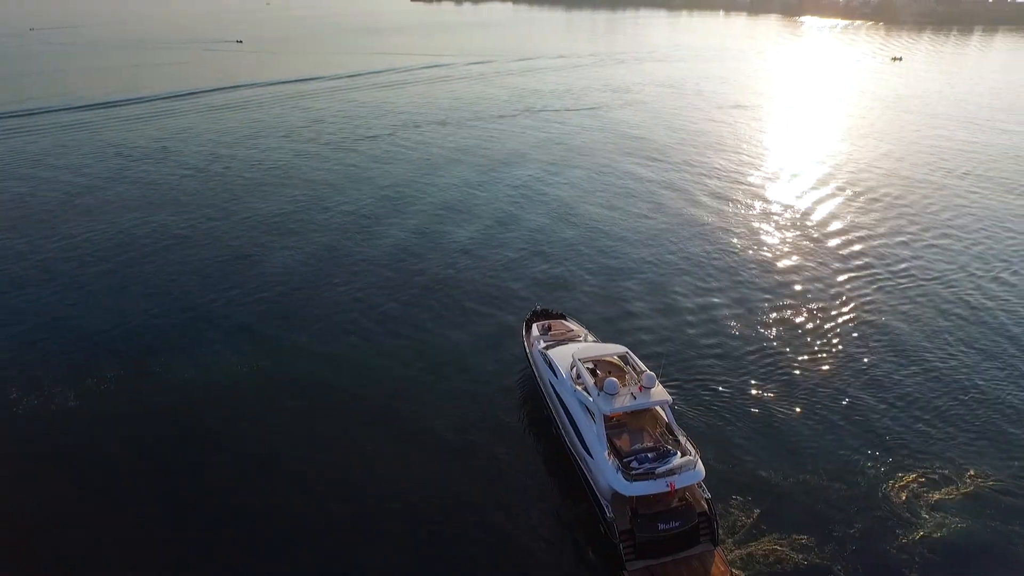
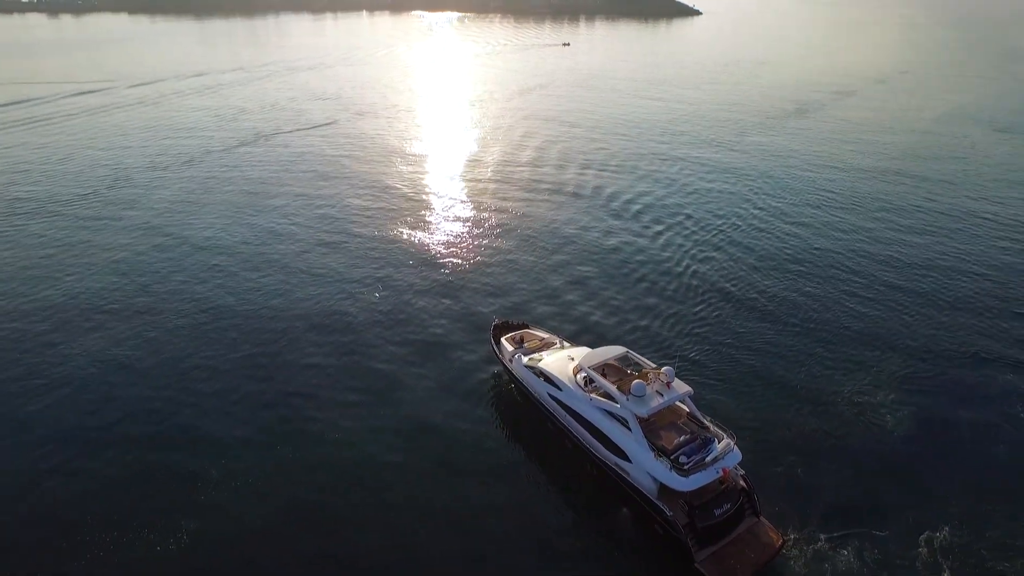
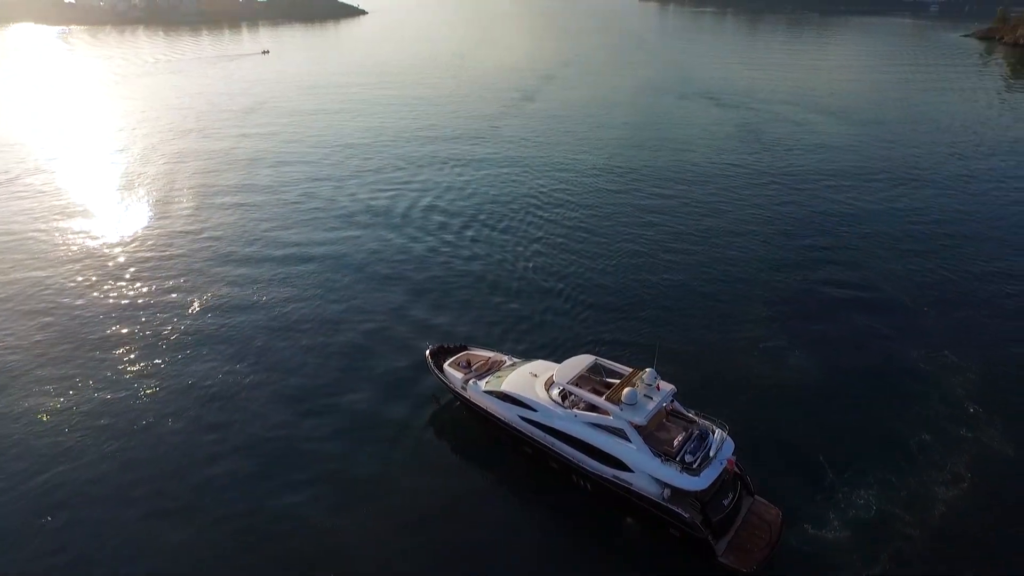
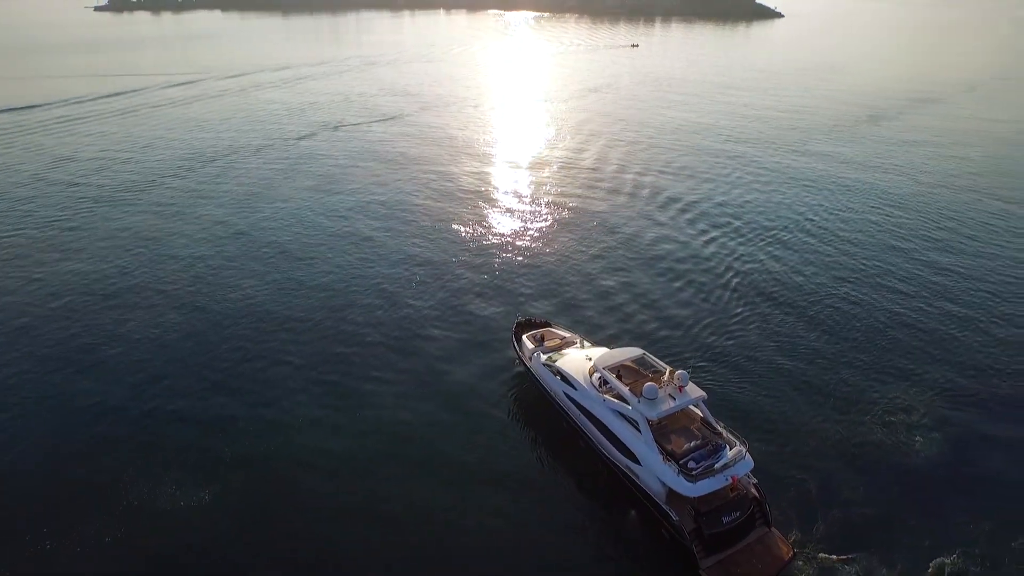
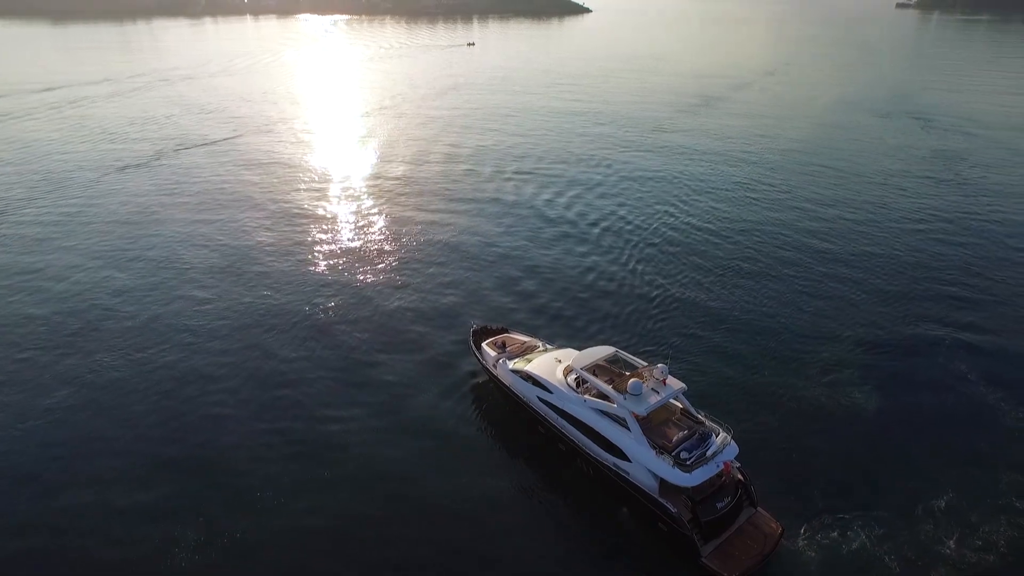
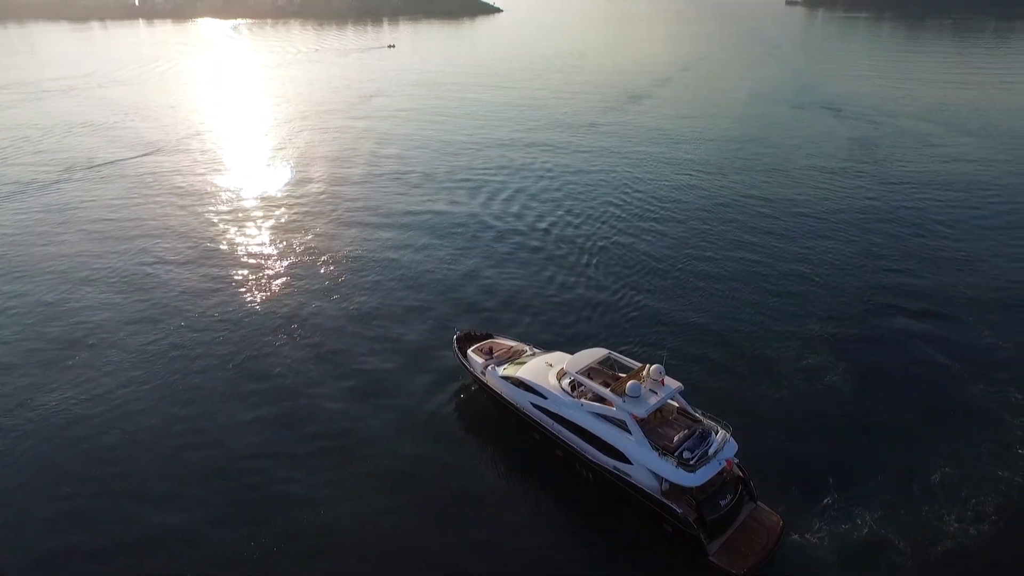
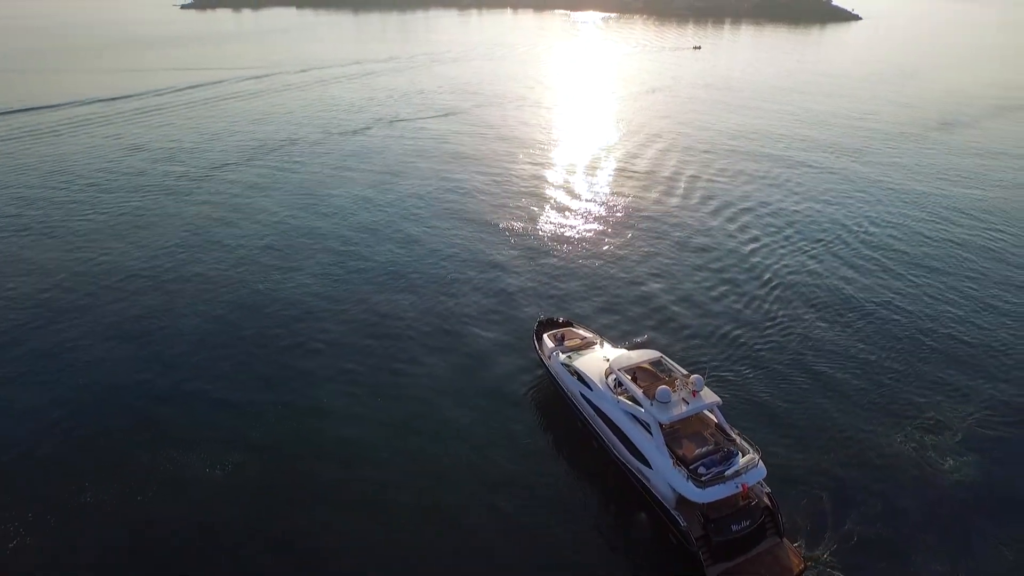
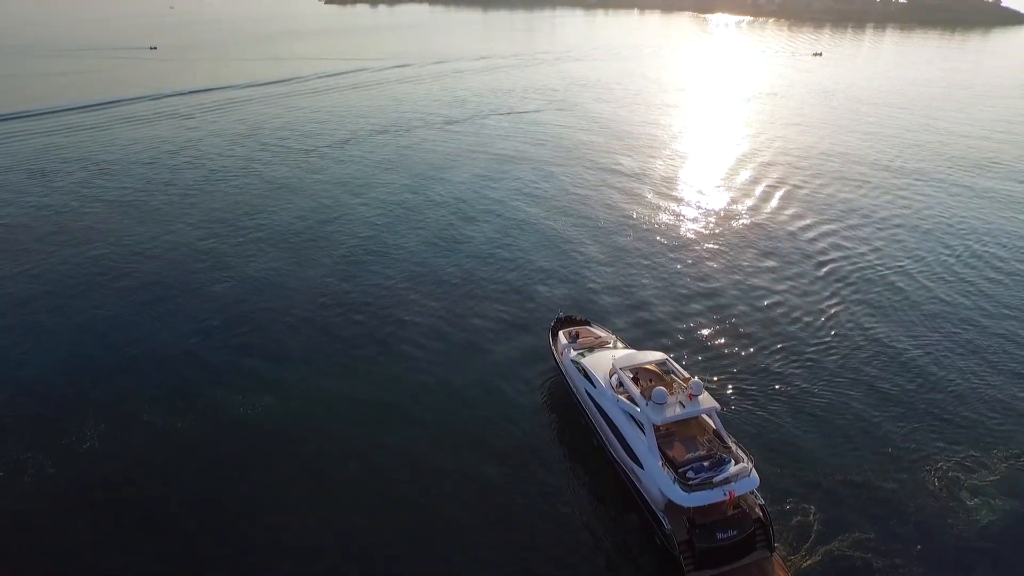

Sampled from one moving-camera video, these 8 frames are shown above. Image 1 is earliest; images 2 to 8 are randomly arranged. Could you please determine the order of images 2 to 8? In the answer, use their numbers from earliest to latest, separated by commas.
8, 7, 4, 2, 5, 6, 3
